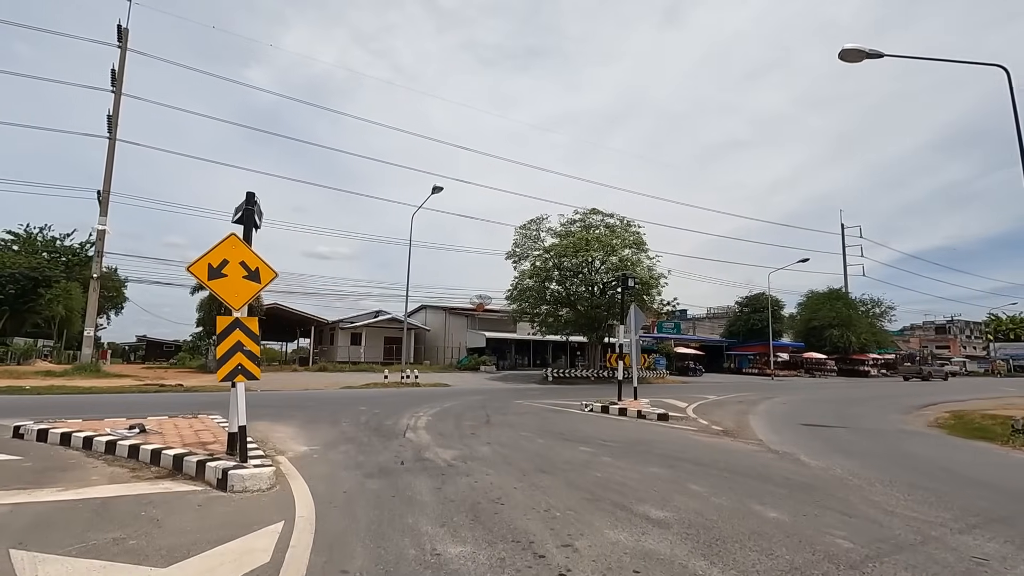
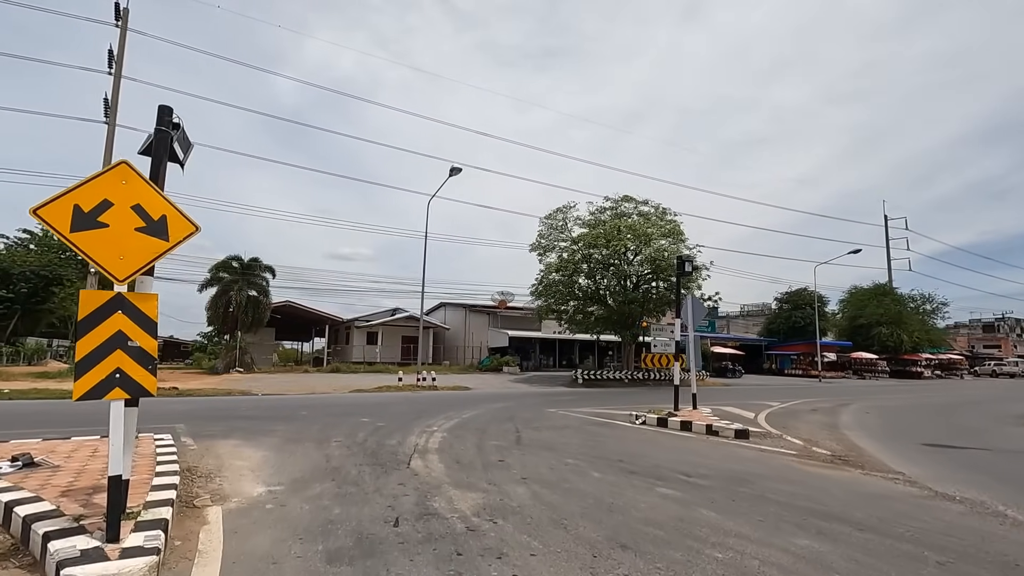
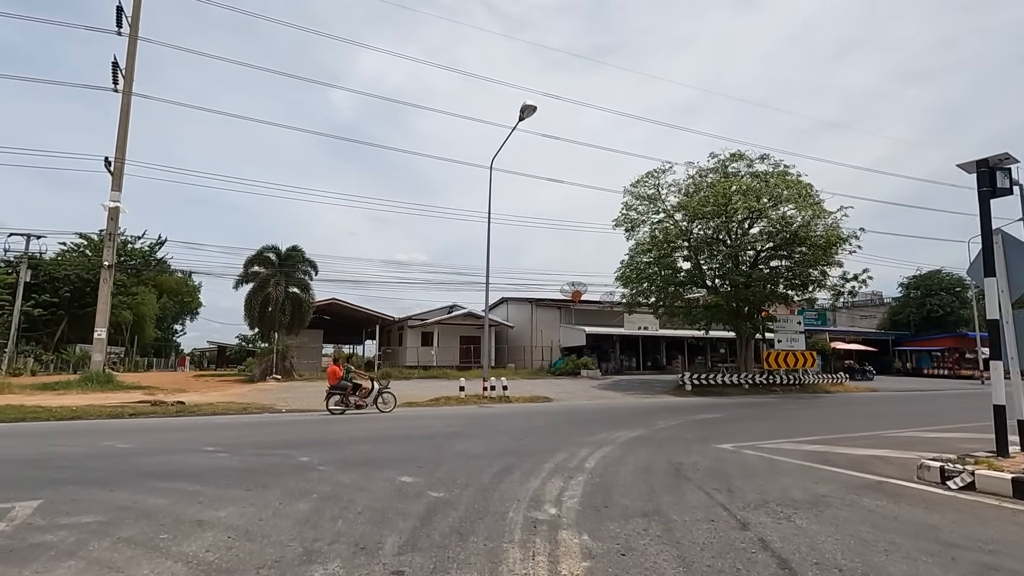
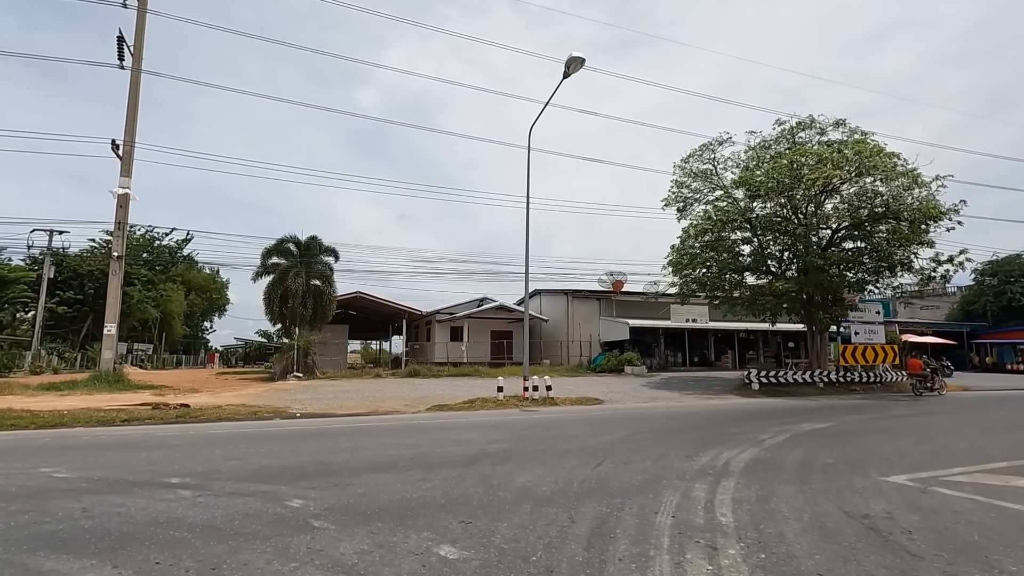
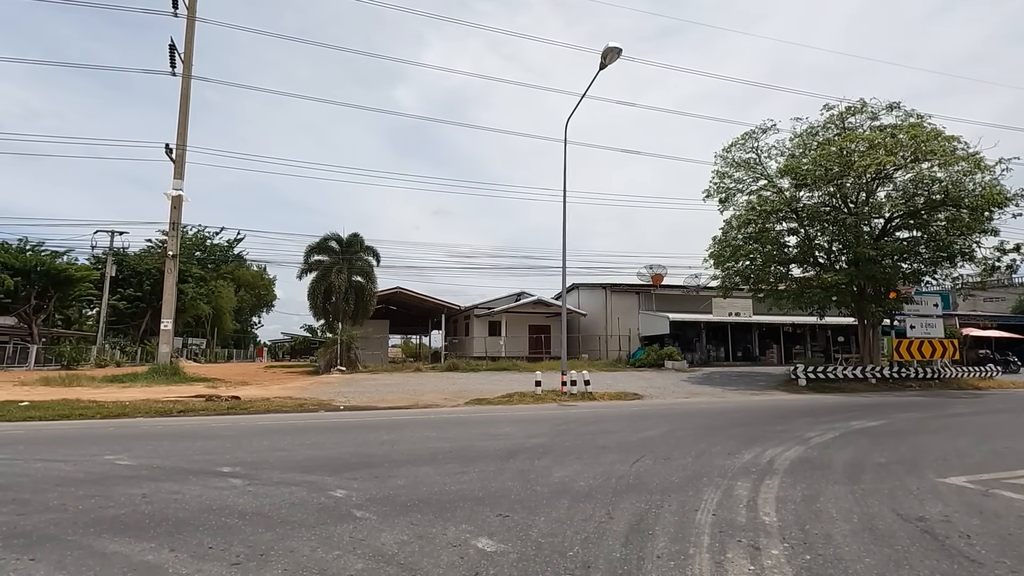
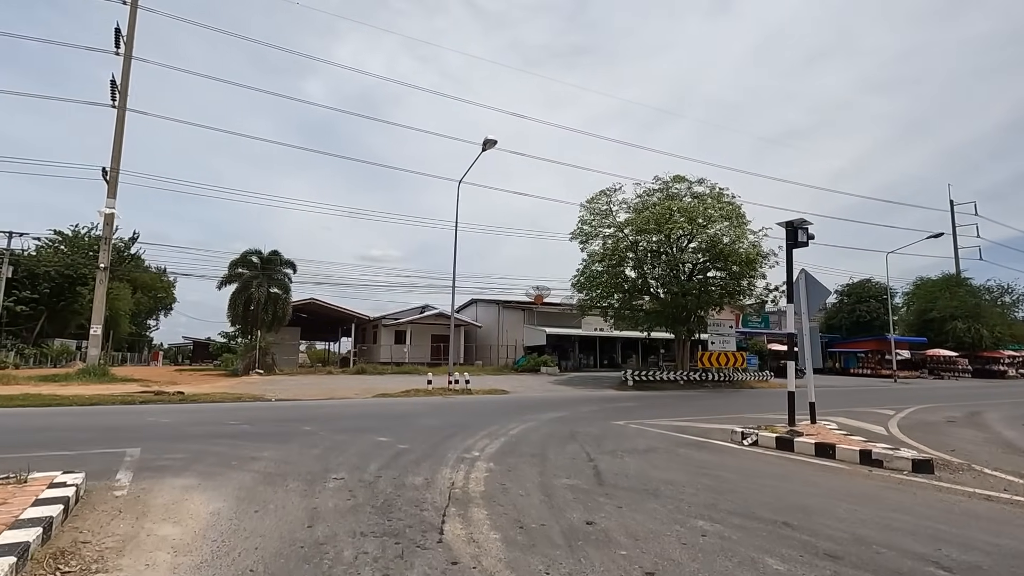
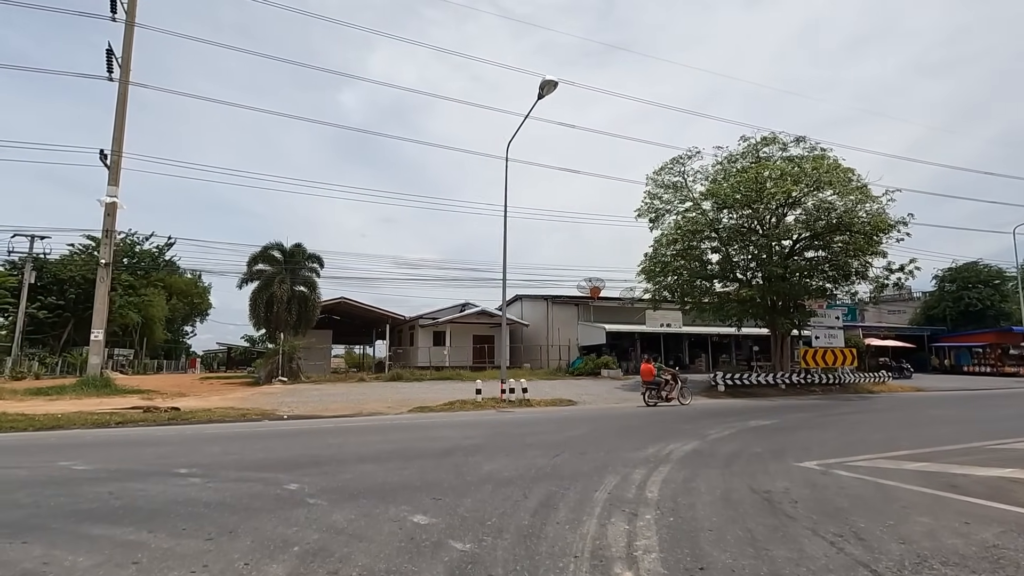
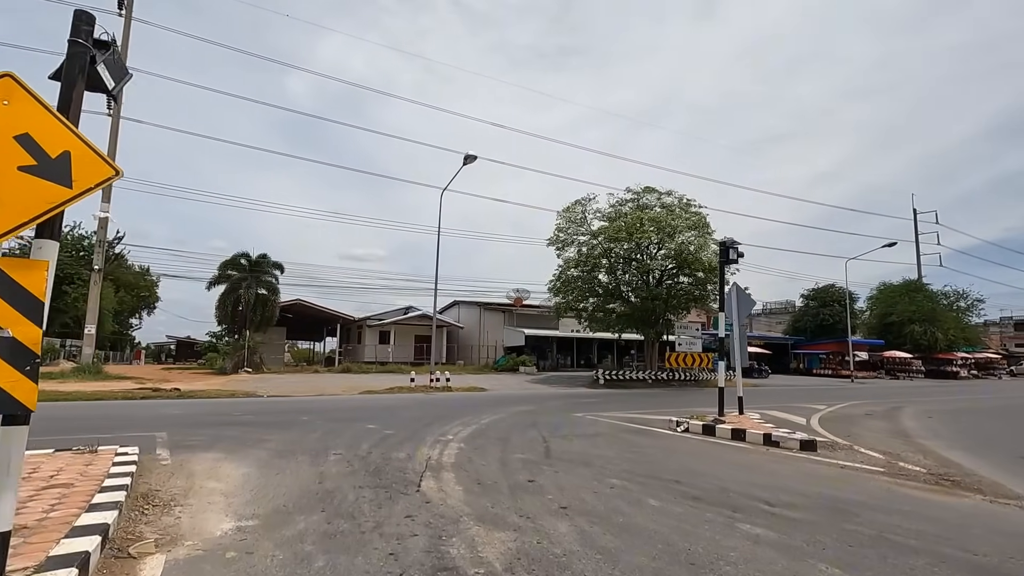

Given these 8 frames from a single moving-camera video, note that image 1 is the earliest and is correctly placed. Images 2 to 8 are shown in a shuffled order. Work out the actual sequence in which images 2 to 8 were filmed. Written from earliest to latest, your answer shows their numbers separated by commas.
2, 8, 6, 3, 7, 4, 5
